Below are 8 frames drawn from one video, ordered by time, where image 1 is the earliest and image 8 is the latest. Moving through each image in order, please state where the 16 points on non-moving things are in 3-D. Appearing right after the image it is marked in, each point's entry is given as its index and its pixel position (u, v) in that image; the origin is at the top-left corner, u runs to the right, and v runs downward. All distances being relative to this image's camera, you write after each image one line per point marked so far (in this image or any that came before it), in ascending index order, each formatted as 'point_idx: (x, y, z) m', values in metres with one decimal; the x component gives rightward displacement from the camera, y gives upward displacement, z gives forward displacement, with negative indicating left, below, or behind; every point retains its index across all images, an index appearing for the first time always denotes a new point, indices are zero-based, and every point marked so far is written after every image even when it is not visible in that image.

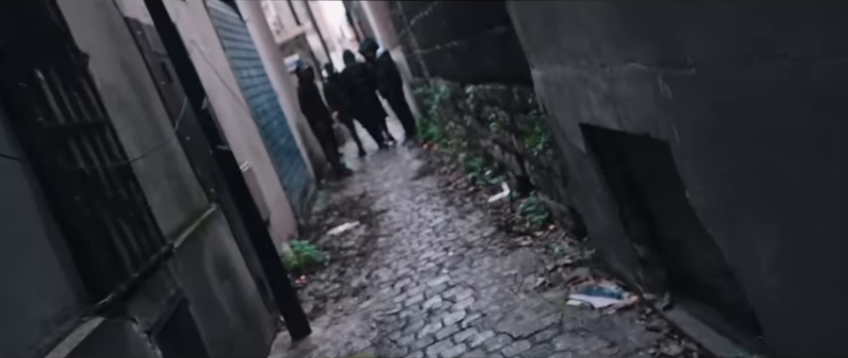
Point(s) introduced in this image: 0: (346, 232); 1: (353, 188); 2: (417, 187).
0: (-1.1, -0.5, +8.4) m
1: (-1.0, -0.1, +10.7) m
2: (-0.1, 0.0, +9.4) m
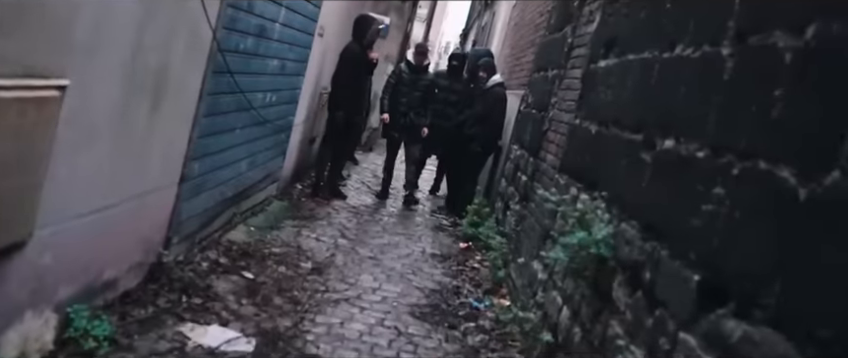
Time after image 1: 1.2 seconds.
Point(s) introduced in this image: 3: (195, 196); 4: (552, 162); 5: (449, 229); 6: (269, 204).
0: (-1.1, -0.7, +3.9) m
1: (-0.8, -0.5, +6.1) m
2: (0.0, -0.9, +4.8) m
3: (-1.4, -0.1, +4.3) m
4: (+1.0, +0.1, +5.2) m
5: (+0.3, -0.5, +7.6) m
6: (-1.5, -0.2, +6.5) m
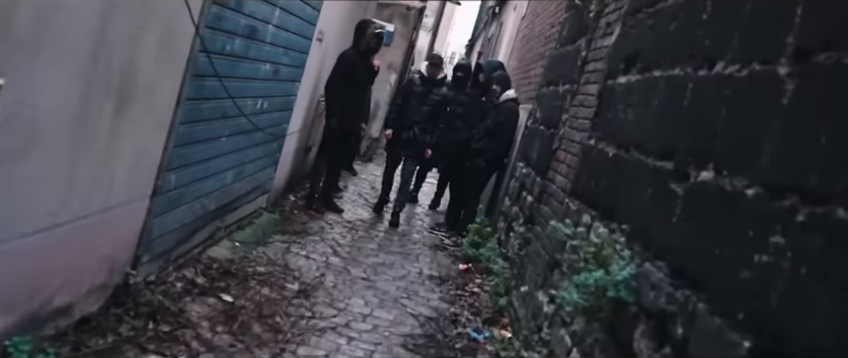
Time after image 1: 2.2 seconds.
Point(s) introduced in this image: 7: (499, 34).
0: (-1.2, -0.8, +3.5) m
1: (-0.8, -0.7, +5.8) m
2: (-0.1, -1.0, +4.4) m
3: (-1.4, -0.2, +3.9) m
4: (+0.9, 0.0, +4.8) m
5: (+0.3, -0.7, +7.2) m
6: (-1.5, -0.3, +6.1) m
7: (+1.7, +3.3, +15.7) m
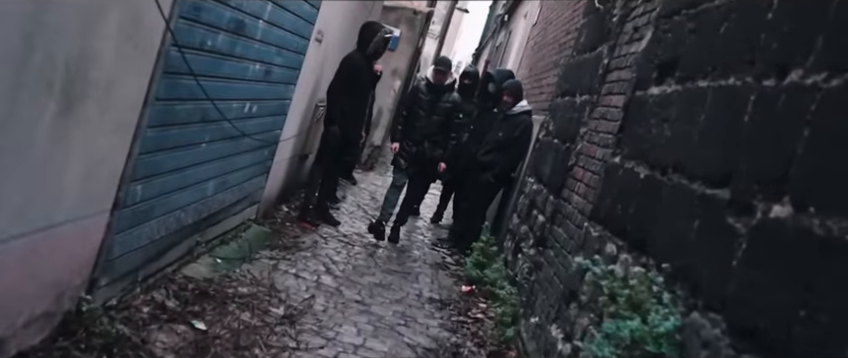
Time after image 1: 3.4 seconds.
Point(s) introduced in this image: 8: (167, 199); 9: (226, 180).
0: (-1.2, -0.9, +3.0) m
1: (-0.8, -0.7, +5.3) m
2: (-0.1, -1.1, +3.9) m
3: (-1.4, -0.2, +3.4) m
4: (+1.0, -0.2, +4.3) m
5: (+0.3, -0.9, +6.7) m
6: (-1.5, -0.4, +5.6) m
7: (+1.8, +3.0, +15.3) m
8: (-1.4, -0.1, +3.7) m
9: (-1.3, 0.0, +4.7) m
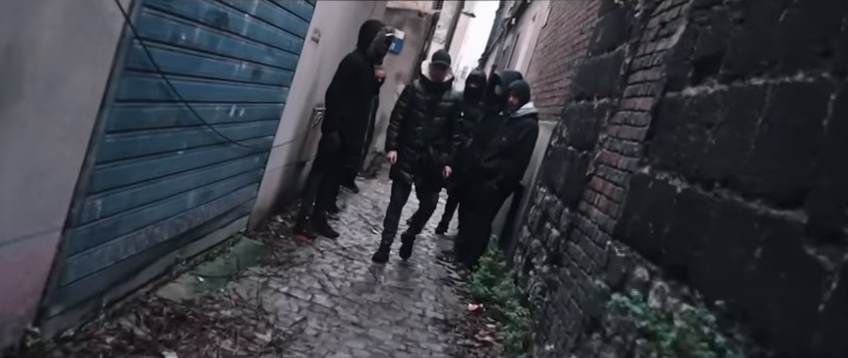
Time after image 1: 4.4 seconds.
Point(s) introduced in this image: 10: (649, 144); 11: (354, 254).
0: (-1.2, -0.9, +2.6) m
1: (-0.8, -0.8, +4.8) m
2: (-0.1, -1.2, +3.5) m
3: (-1.4, -0.3, +3.0) m
4: (+1.0, -0.2, +3.9) m
5: (+0.3, -0.9, +6.3) m
6: (-1.4, -0.5, +5.2) m
7: (+2.0, +2.8, +14.9) m
8: (-1.4, -0.2, +3.3) m
9: (-1.3, -0.1, +4.3) m
10: (+1.1, +0.2, +3.4) m
11: (-0.6, -0.7, +6.4) m
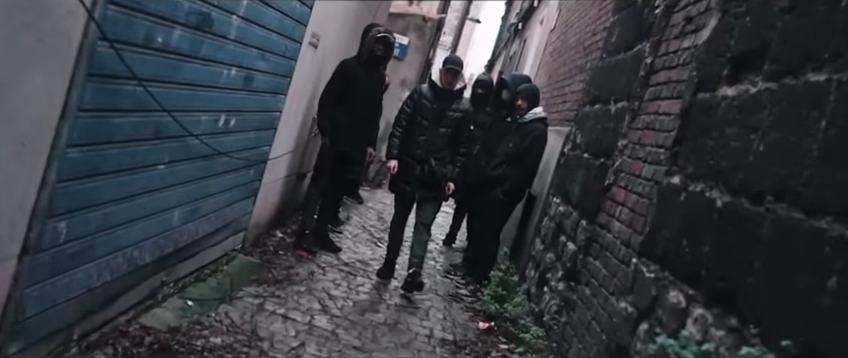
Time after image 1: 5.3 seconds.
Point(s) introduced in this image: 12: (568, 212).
0: (-1.1, -1.0, +2.3) m
1: (-0.8, -0.9, +4.5) m
2: (0.0, -1.2, +3.2) m
3: (-1.4, -0.4, +2.7) m
4: (+1.0, -0.3, +3.5) m
5: (+0.4, -1.0, +5.9) m
6: (-1.4, -0.6, +4.9) m
7: (+2.1, +2.7, +14.6) m
8: (-1.3, -0.2, +3.0) m
9: (-1.3, -0.2, +4.0) m
10: (+1.1, +0.1, +3.1) m
11: (-0.6, -0.8, +6.1) m
12: (+1.0, -0.2, +5.0) m
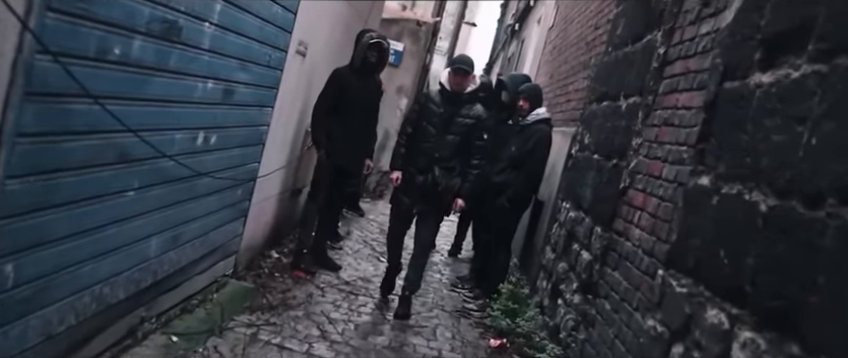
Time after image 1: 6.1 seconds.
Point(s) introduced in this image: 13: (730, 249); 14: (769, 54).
0: (-1.1, -1.1, +1.9) m
1: (-0.7, -1.0, +4.2) m
2: (0.0, -1.3, +2.8) m
3: (-1.4, -0.5, +2.3) m
4: (+1.0, -0.3, +3.2) m
5: (+0.4, -1.1, +5.6) m
6: (-1.4, -0.7, +4.6) m
7: (+2.0, +2.6, +14.2) m
8: (-1.3, -0.4, +2.7) m
9: (-1.3, -0.3, +3.6) m
10: (+1.1, +0.1, +2.7) m
11: (-0.5, -0.9, +5.7) m
12: (+1.0, -0.3, +4.7) m
13: (+1.0, -0.2, +2.2) m
14: (+1.1, +0.4, +2.3) m
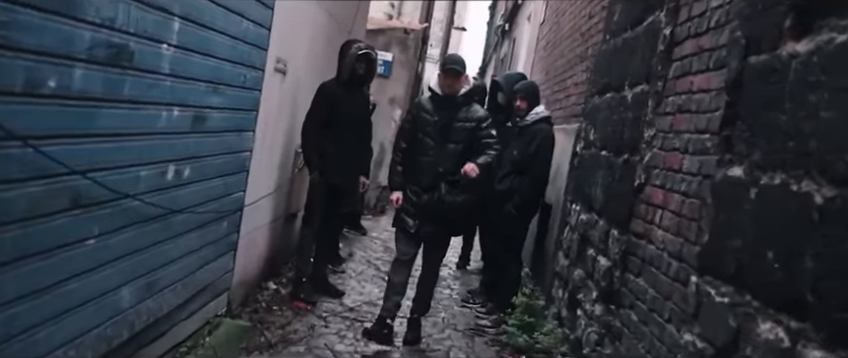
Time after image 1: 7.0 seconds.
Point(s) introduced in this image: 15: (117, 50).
0: (-1.0, -1.2, +1.6) m
1: (-0.6, -1.2, +3.8) m
2: (+0.1, -1.4, +2.5) m
3: (-1.3, -0.7, +2.0) m
4: (+1.0, -0.3, +2.8) m
5: (+0.5, -1.2, +5.3) m
6: (-1.3, -0.9, +4.2) m
7: (+1.8, +2.5, +13.9) m
8: (-1.3, -0.5, +2.3) m
9: (-1.3, -0.5, +3.3) m
10: (+1.1, +0.2, +2.4) m
11: (-0.5, -1.0, +5.4) m
12: (+1.1, -0.3, +4.3) m
13: (+1.0, -0.2, +1.9) m
14: (+1.1, +0.5, +2.0) m
15: (-1.1, +0.5, +2.6) m
